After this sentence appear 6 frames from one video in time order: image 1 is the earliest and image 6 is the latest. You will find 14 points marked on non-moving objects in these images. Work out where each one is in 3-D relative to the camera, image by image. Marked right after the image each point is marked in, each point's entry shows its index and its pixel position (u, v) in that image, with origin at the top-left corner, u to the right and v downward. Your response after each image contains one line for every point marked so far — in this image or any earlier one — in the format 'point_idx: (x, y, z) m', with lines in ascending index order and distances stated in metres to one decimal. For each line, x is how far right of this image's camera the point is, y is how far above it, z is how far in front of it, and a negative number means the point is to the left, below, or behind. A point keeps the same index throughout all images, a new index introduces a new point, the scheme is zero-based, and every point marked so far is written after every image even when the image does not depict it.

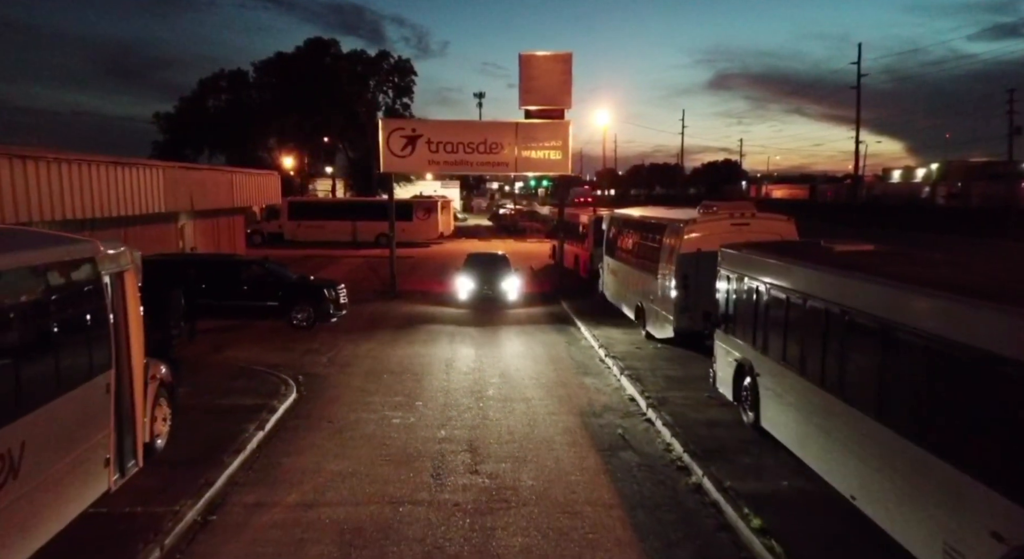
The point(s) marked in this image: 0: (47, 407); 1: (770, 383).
0: (-4.0, -1.1, +6.1) m
1: (+3.6, -1.4, +9.7) m
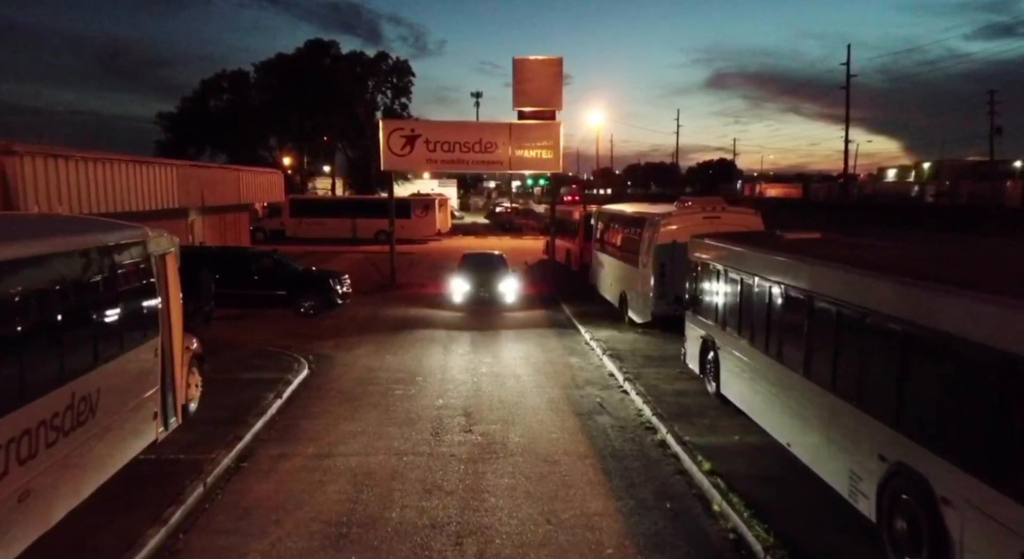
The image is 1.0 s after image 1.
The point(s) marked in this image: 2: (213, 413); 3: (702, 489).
0: (-4.2, -0.9, +7.3) m
1: (+3.4, -1.2, +10.9) m
2: (-4.4, -1.9, +10.2) m
3: (+2.2, -2.4, +8.0) m
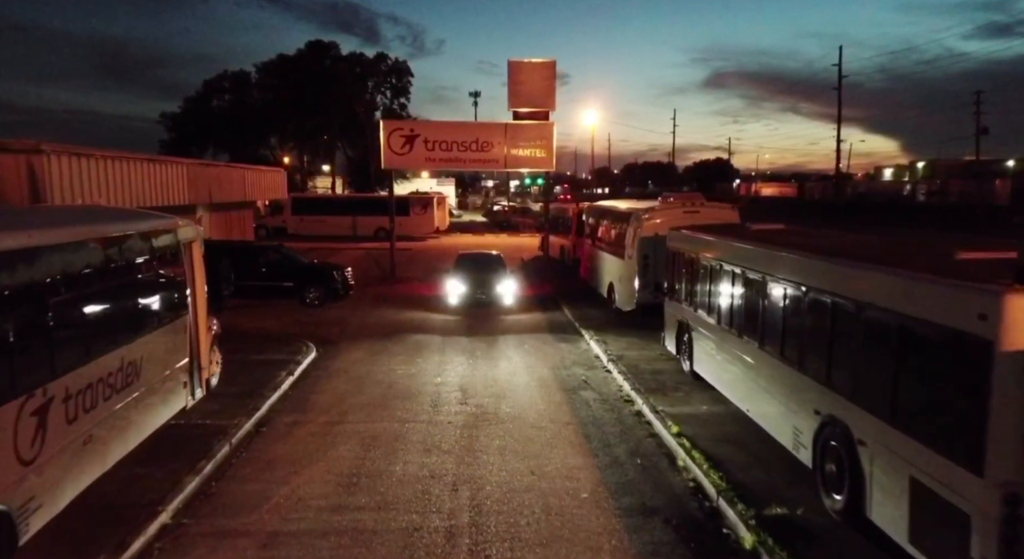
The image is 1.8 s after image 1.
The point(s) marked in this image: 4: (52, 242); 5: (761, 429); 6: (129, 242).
0: (-4.3, -0.7, +8.3) m
1: (+3.3, -1.0, +12.0) m
2: (-4.5, -1.7, +11.2) m
3: (+2.0, -2.2, +9.0) m
4: (-4.2, +0.3, +6.2) m
5: (+3.4, -2.0, +9.5) m
6: (-4.4, +0.4, +8.0) m
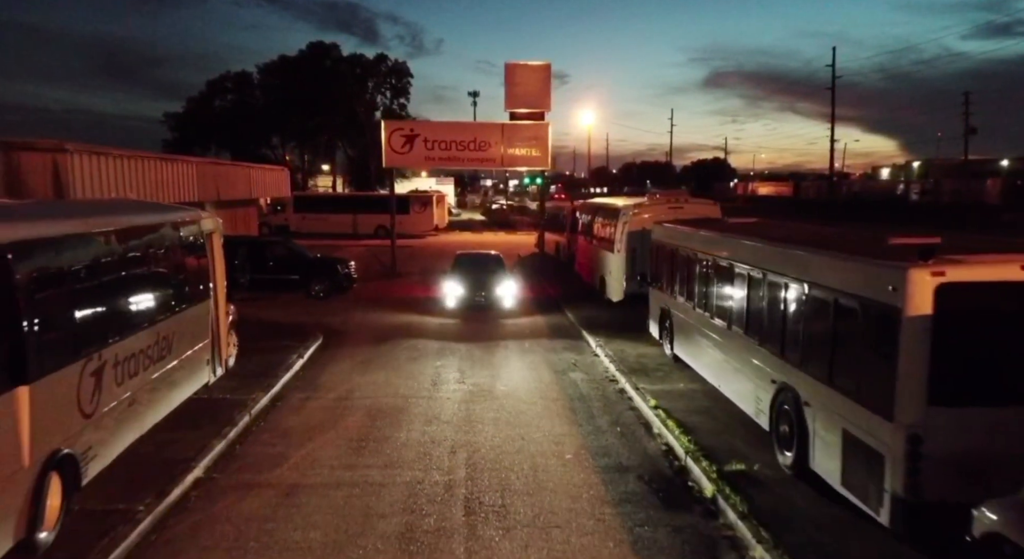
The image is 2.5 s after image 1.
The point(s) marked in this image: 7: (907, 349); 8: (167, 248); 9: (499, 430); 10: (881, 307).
0: (-4.4, -0.5, +9.2) m
1: (+3.1, -0.8, +12.9) m
2: (-4.6, -1.6, +12.1) m
3: (+1.9, -2.0, +9.9) m
4: (-4.3, +0.5, +7.2) m
5: (+3.3, -1.9, +10.4) m
6: (-4.5, +0.6, +8.9) m
7: (+3.1, -0.6, +5.5) m
8: (-4.5, +0.4, +9.1) m
9: (-0.2, -2.1, +9.5) m
10: (+3.2, -0.2, +6.0) m
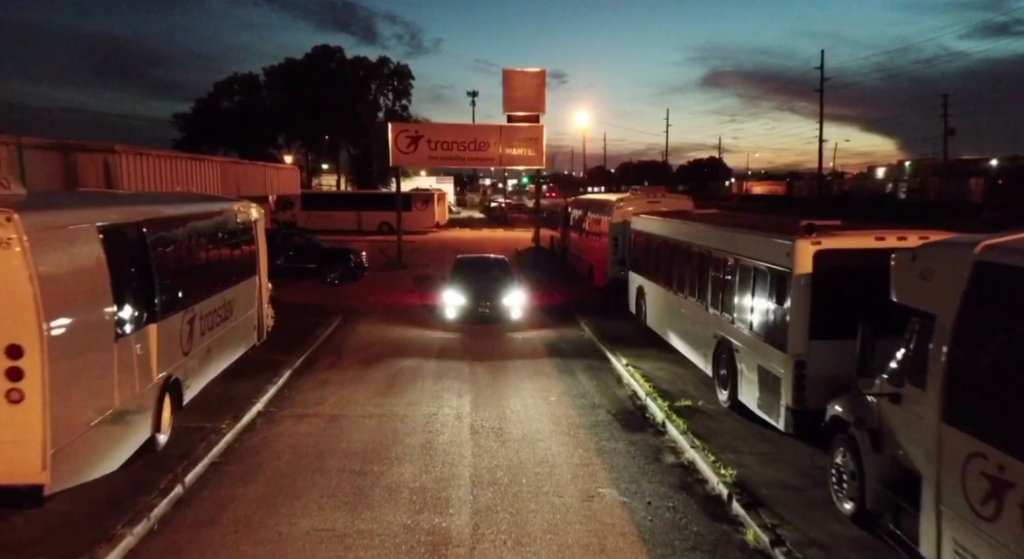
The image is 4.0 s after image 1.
0: (-4.5, -0.1, +11.3) m
1: (+3.1, -0.4, +15.0) m
2: (-4.7, -1.2, +14.2) m
3: (+1.9, -1.6, +12.0) m
4: (-4.3, +0.9, +9.2) m
5: (+3.2, -1.5, +12.5) m
6: (-4.6, +1.0, +11.0) m
7: (+3.1, -0.2, +7.6) m
8: (-4.6, +0.8, +11.1) m
9: (-0.2, -1.7, +11.5) m
10: (+3.1, +0.1, +8.0) m
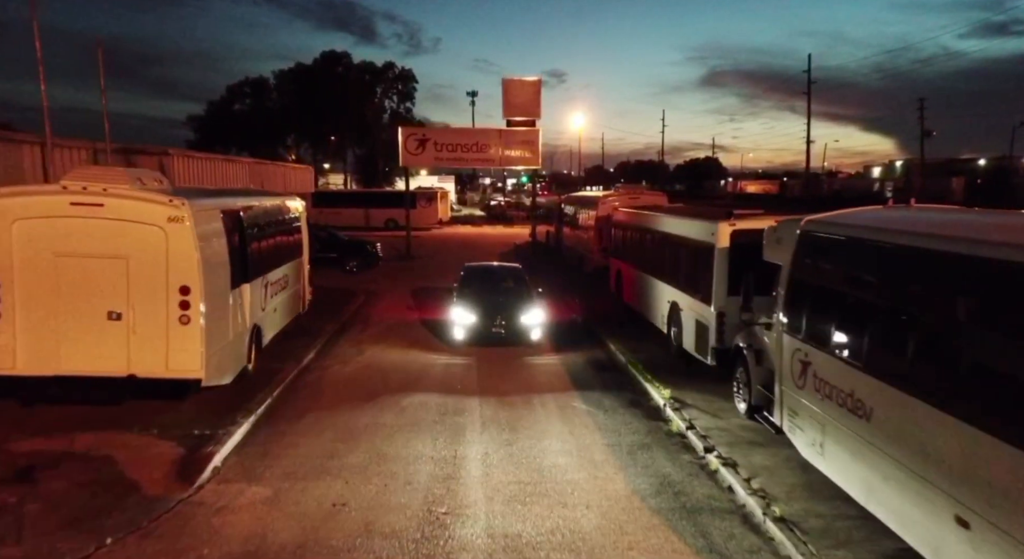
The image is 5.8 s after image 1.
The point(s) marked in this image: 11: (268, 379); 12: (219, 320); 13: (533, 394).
0: (-4.5, +0.3, +14.0) m
1: (+3.0, 0.0, +17.7) m
2: (-4.7, -0.8, +16.9) m
3: (+1.8, -1.2, +14.7) m
4: (-4.4, +1.3, +12.0) m
5: (+3.2, -1.1, +15.2) m
6: (-4.6, +1.4, +13.7) m
7: (+3.0, +0.2, +10.3) m
8: (-4.6, +1.2, +13.8) m
9: (-0.3, -1.3, +14.3) m
10: (+3.1, +0.5, +10.8) m
11: (-3.8, -1.5, +10.8) m
12: (-3.7, -0.5, +8.7) m
13: (+0.3, -1.7, +11.0) m
